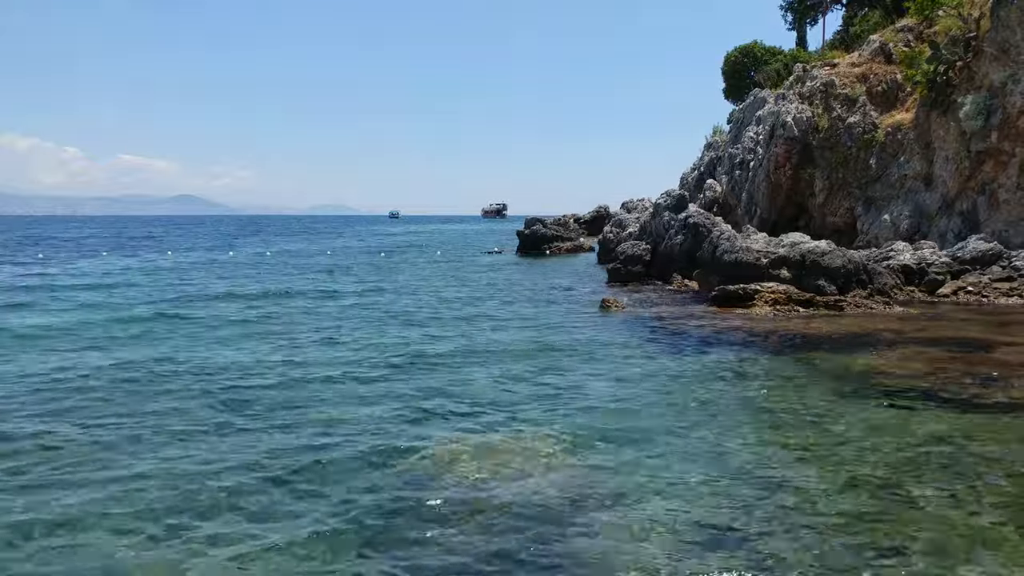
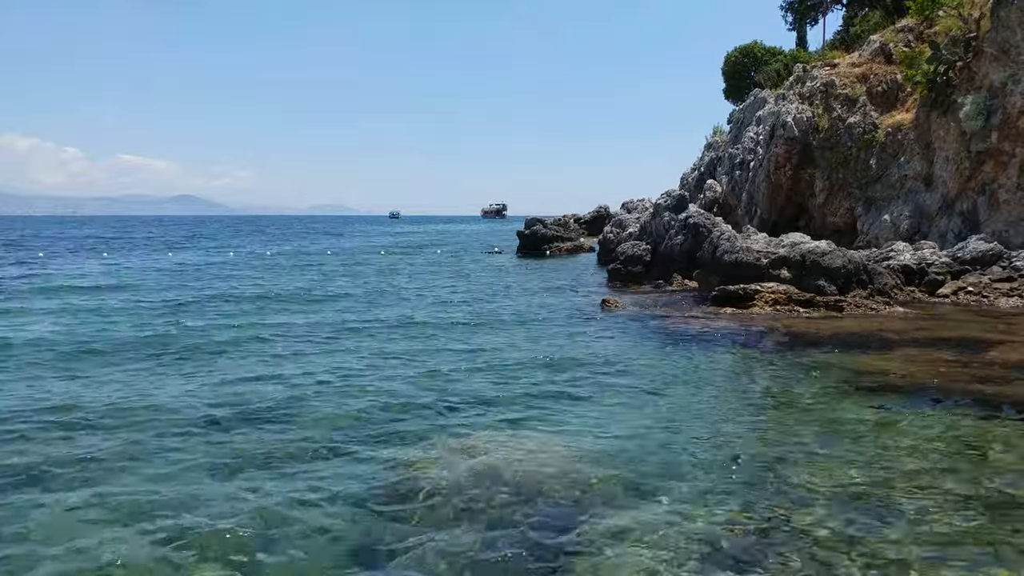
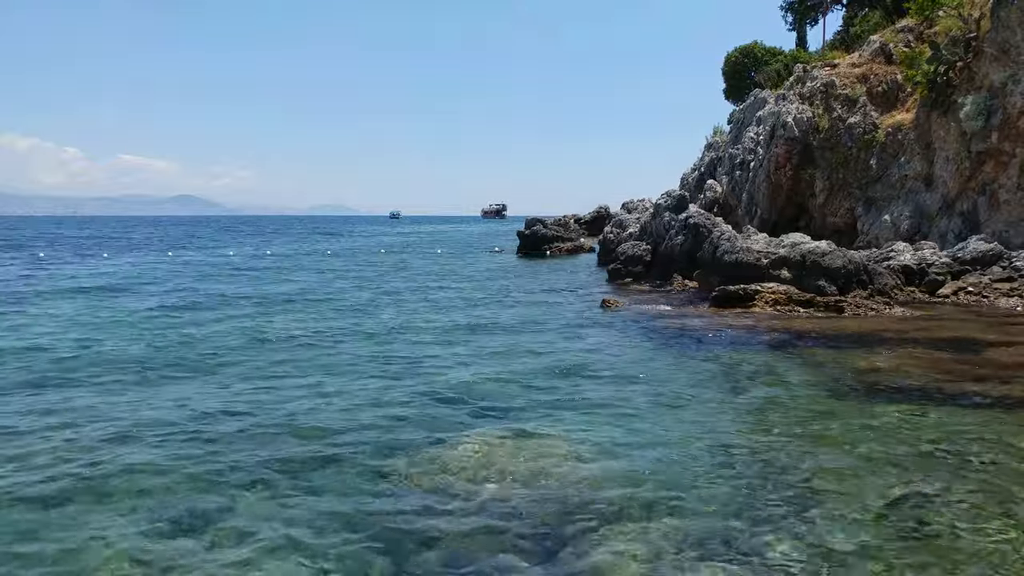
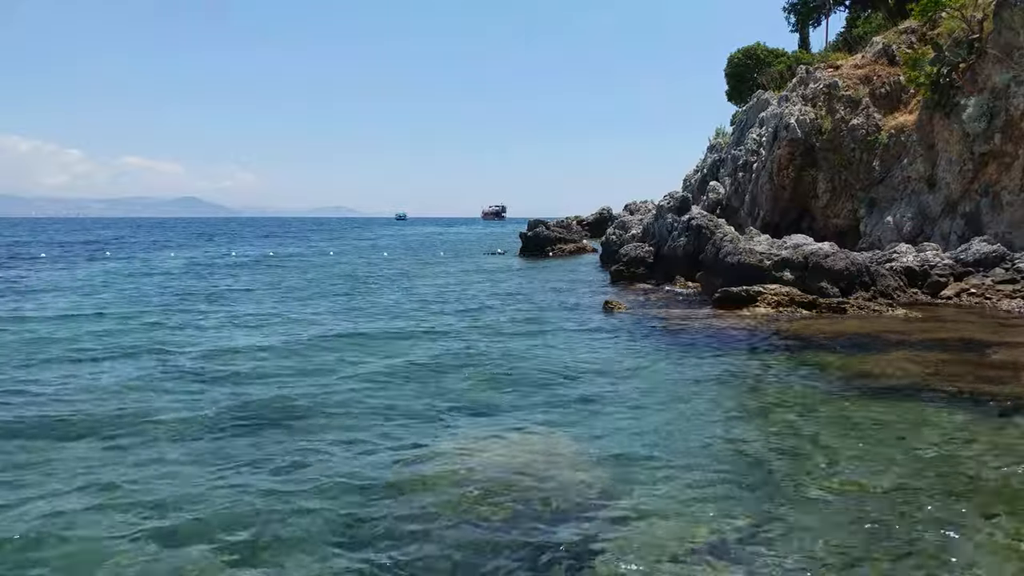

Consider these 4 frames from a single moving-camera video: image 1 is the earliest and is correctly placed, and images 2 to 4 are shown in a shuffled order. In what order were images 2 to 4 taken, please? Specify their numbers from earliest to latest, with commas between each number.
2, 3, 4
